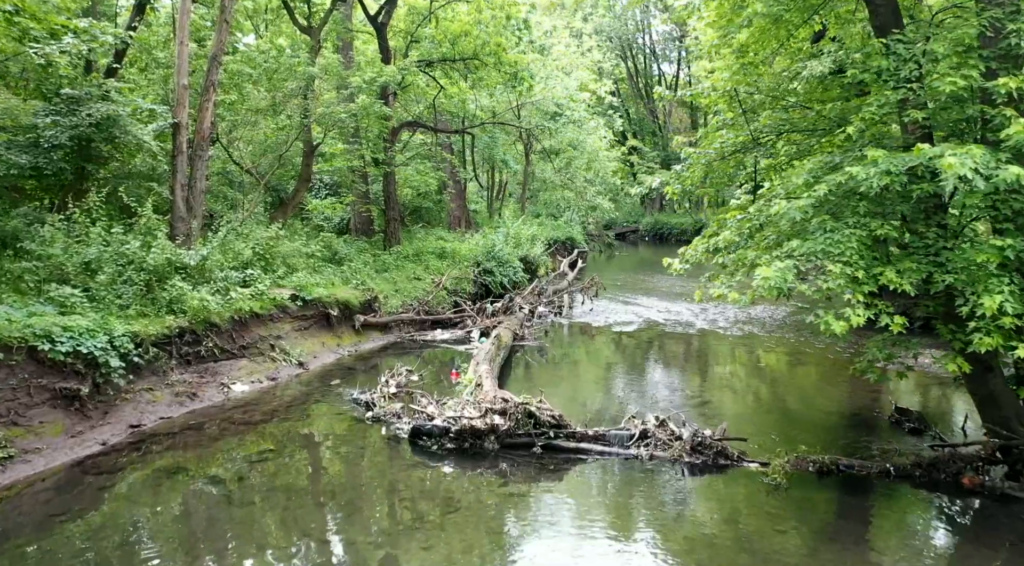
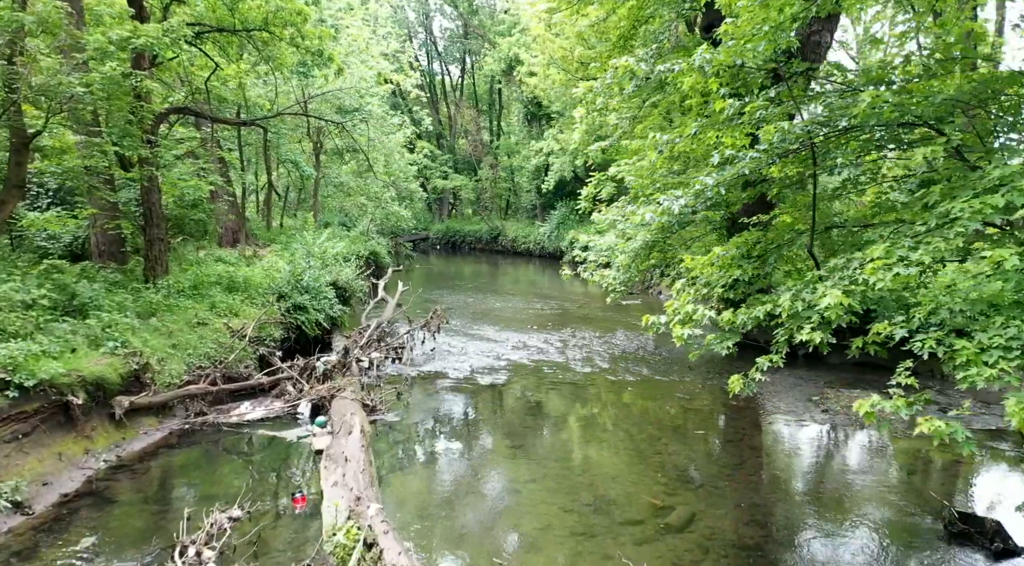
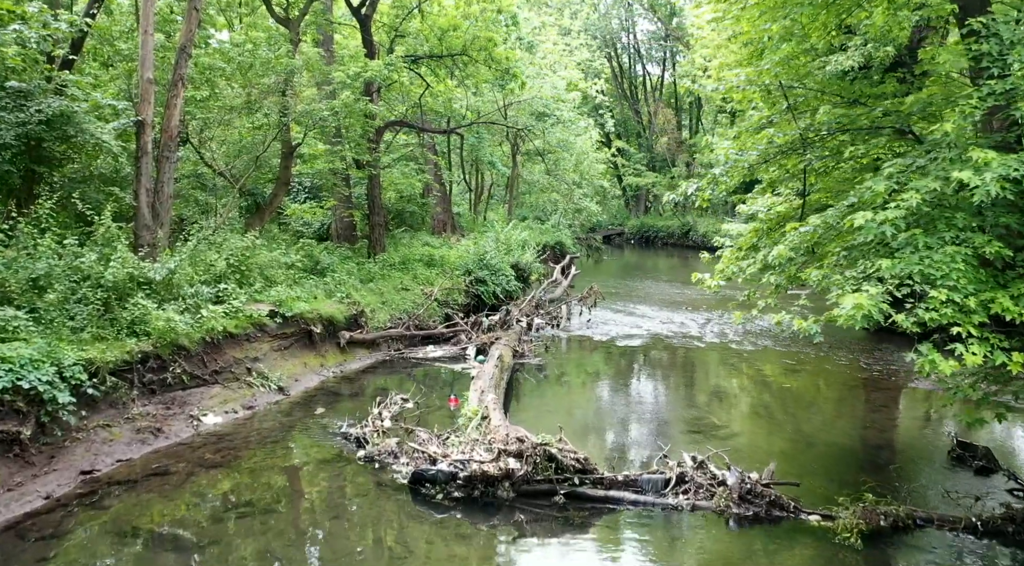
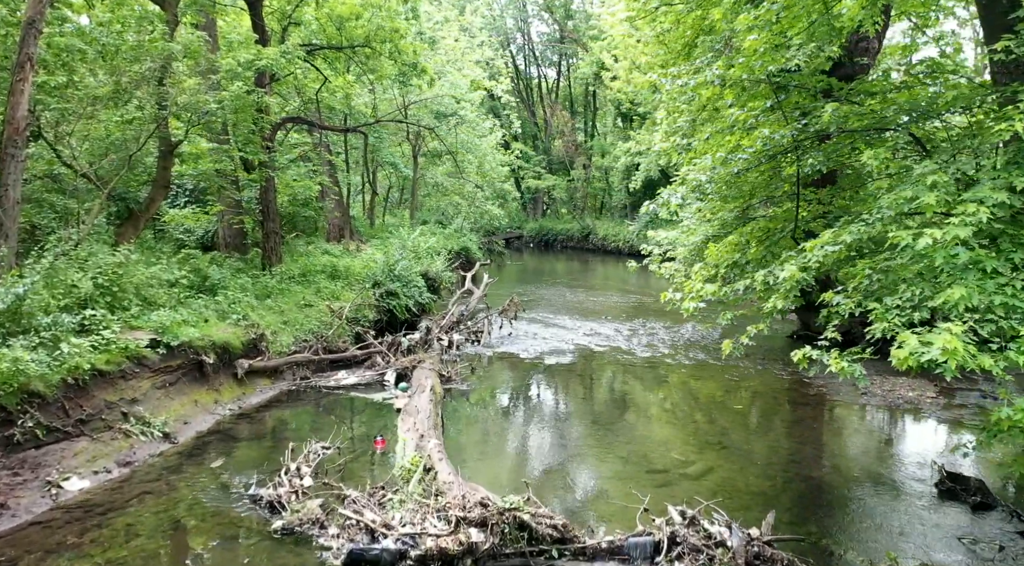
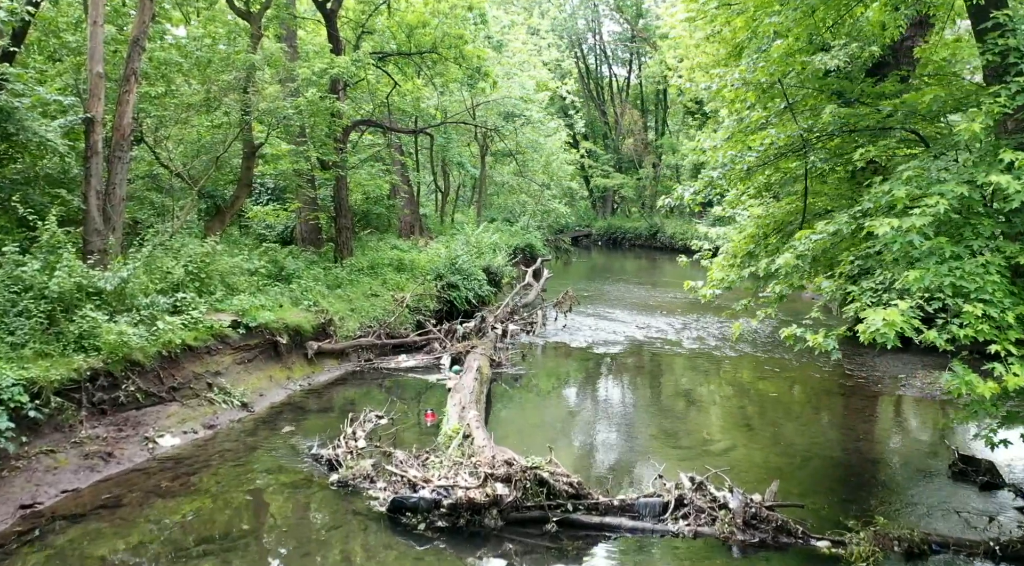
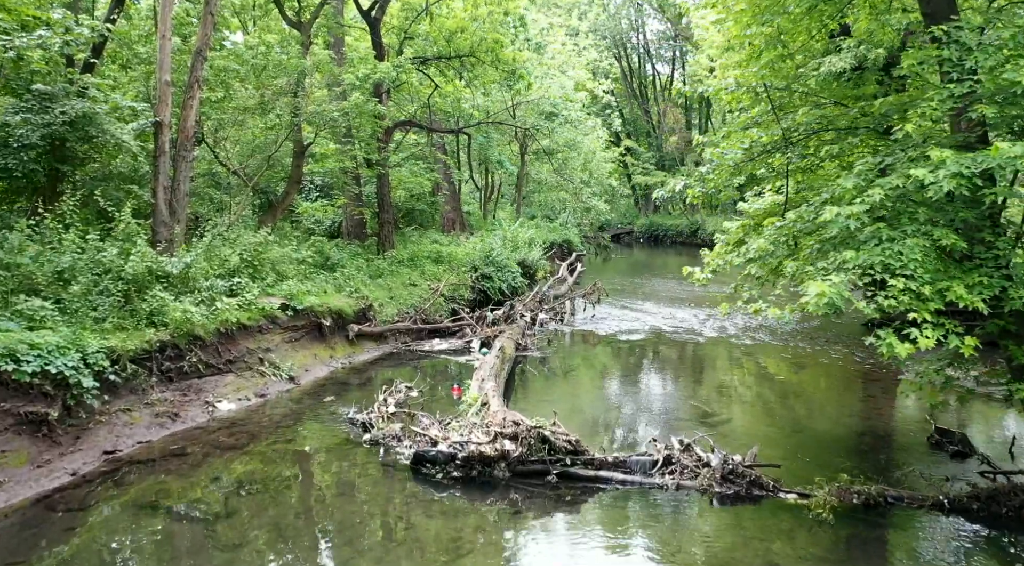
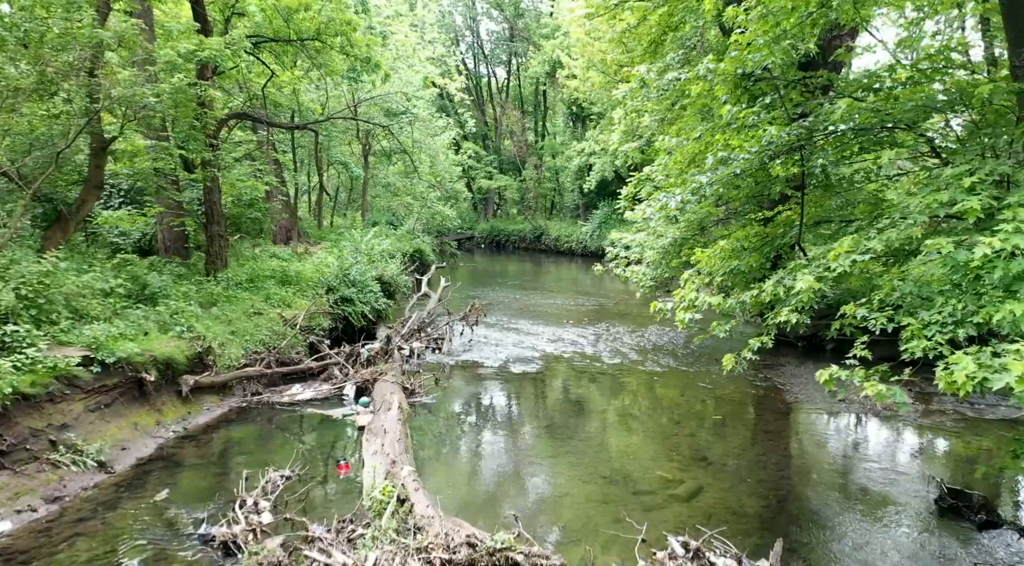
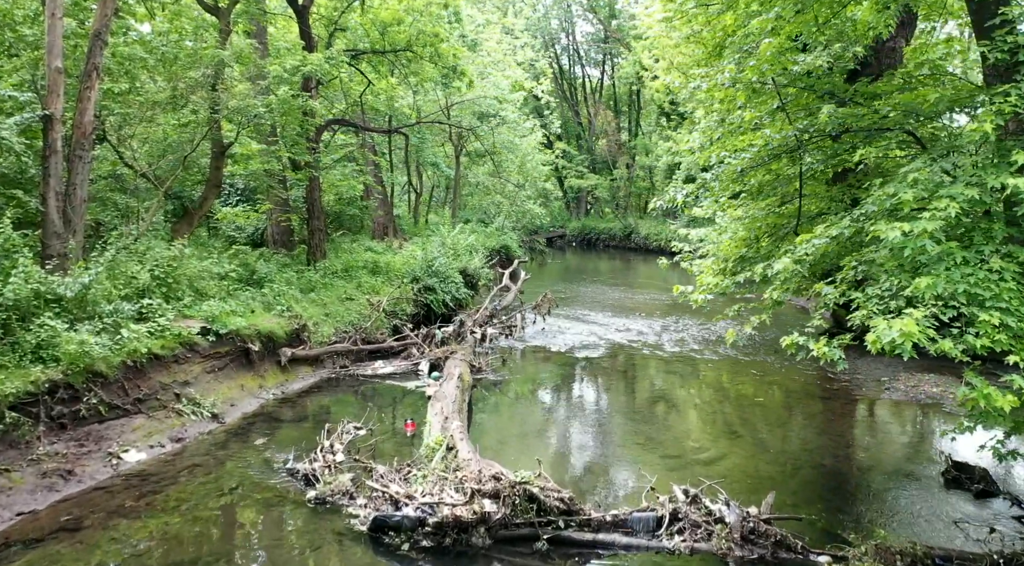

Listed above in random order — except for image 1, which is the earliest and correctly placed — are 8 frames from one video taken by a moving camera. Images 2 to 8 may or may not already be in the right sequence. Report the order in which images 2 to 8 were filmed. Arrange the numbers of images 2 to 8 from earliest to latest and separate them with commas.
6, 3, 5, 8, 4, 7, 2
